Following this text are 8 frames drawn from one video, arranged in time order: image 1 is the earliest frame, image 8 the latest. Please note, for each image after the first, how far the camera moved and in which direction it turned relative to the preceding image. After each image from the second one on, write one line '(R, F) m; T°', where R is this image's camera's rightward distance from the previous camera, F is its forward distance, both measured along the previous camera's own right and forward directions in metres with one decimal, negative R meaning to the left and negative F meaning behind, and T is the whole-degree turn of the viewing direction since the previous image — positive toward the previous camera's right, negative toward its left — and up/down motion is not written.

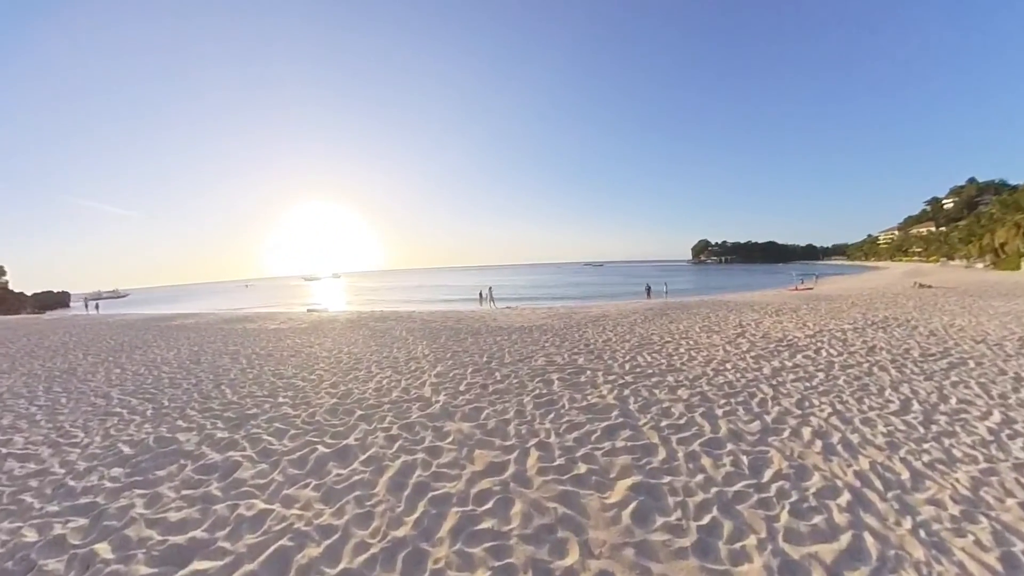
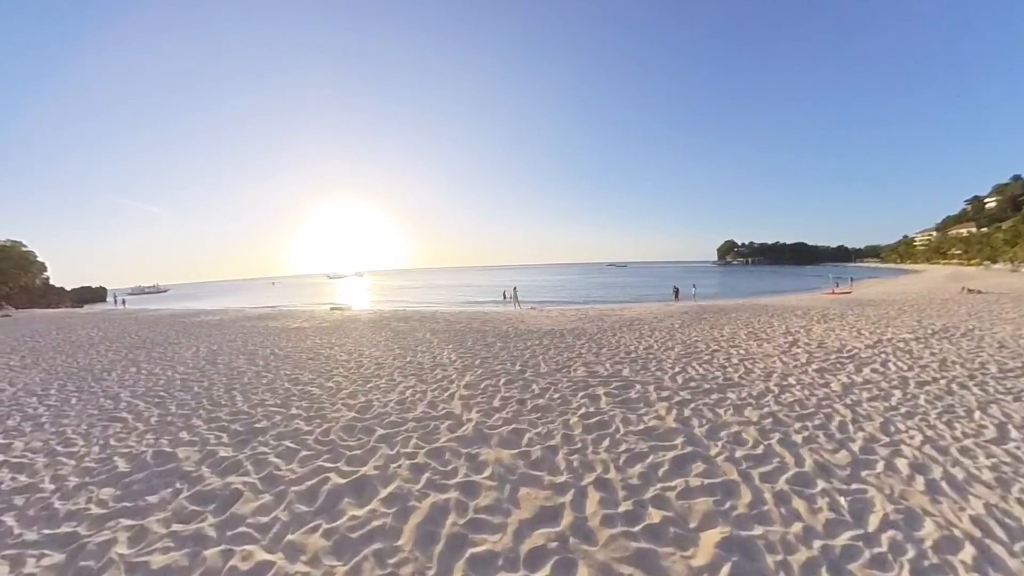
(-0.3, +0.9) m; -3°
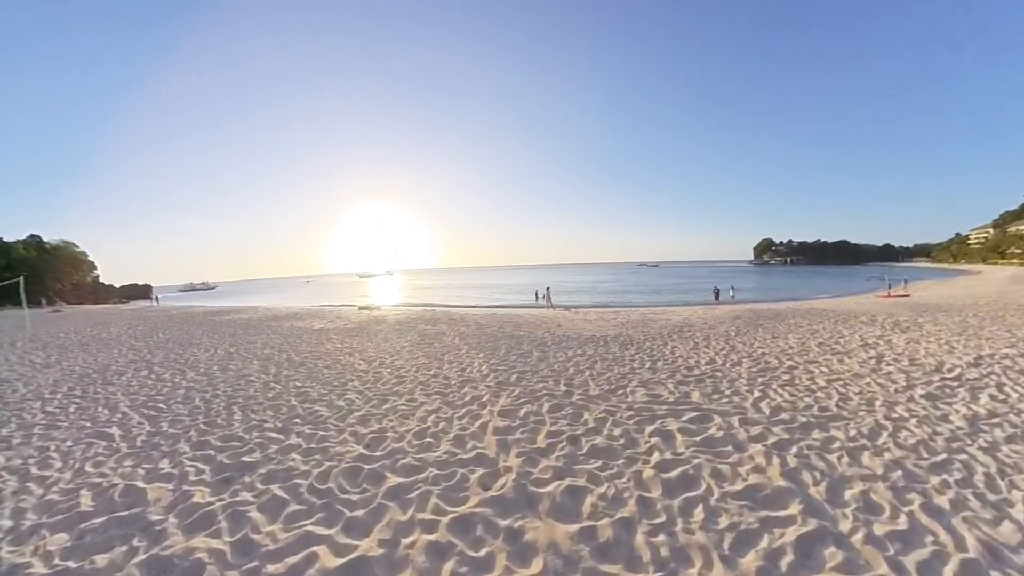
(-0.2, +1.2) m; -4°
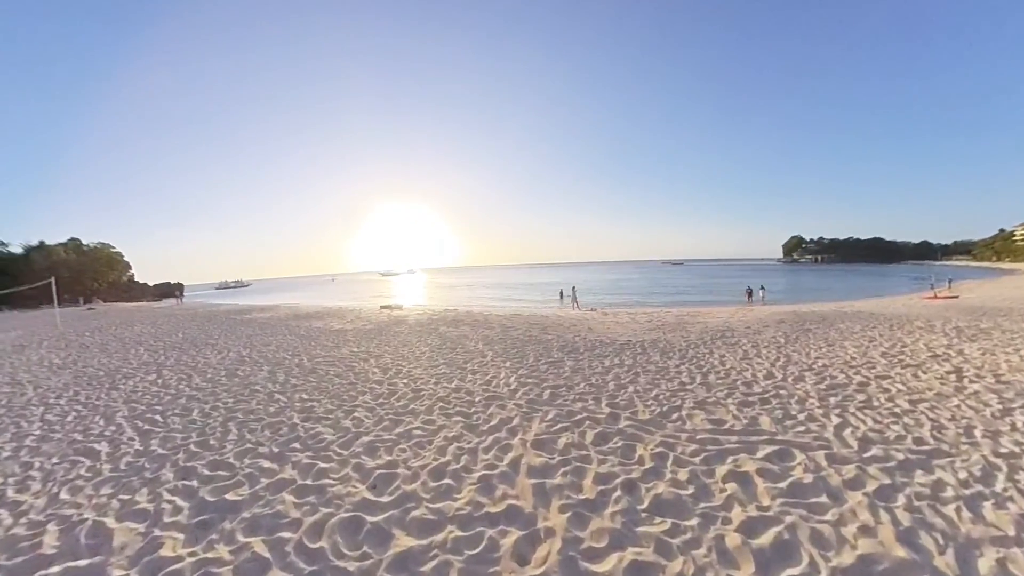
(-0.2, +0.9) m; -3°
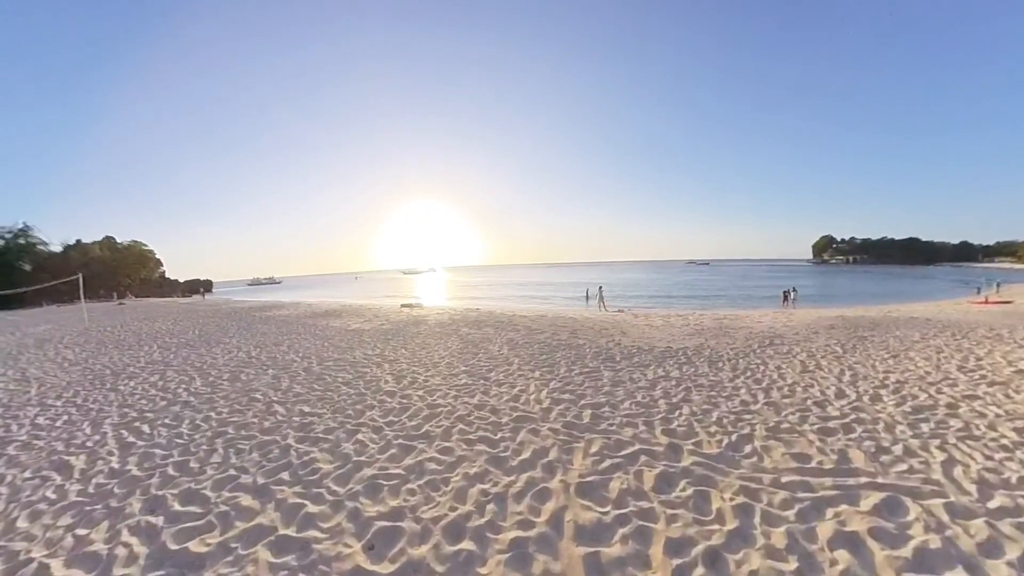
(-0.2, +0.9) m; -3°
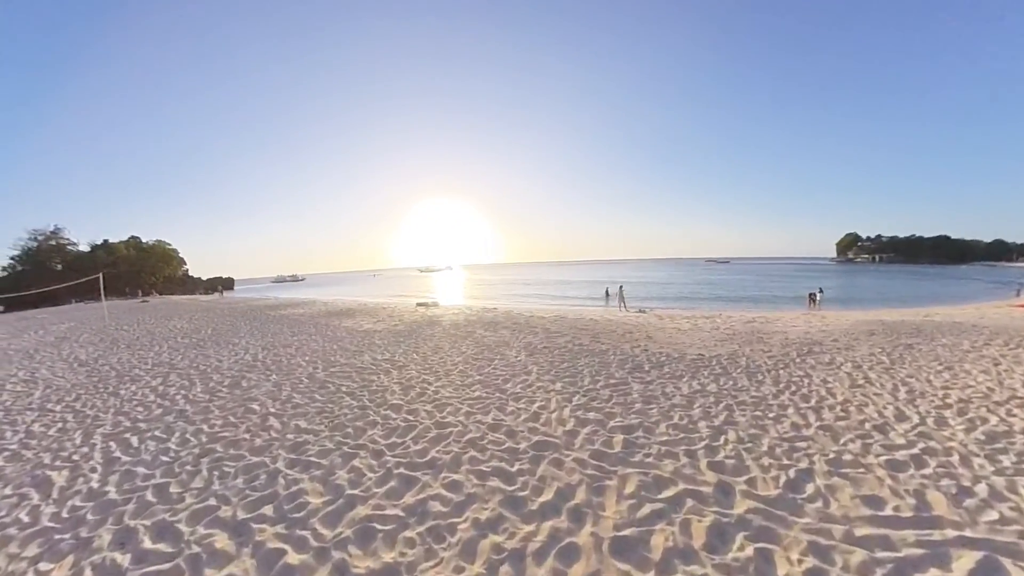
(0.0, +0.6) m; -3°
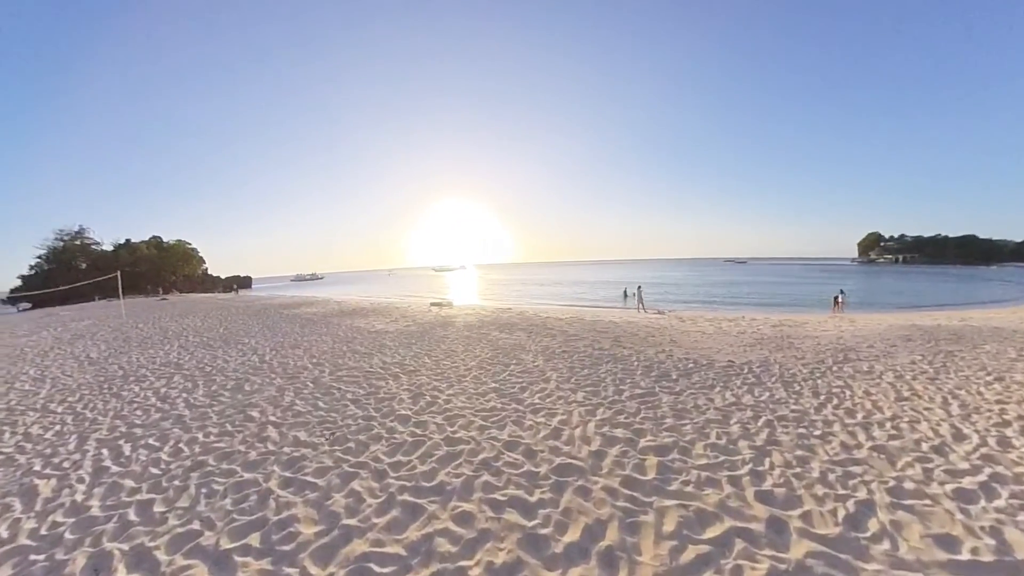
(-0.1, +0.4) m; -2°
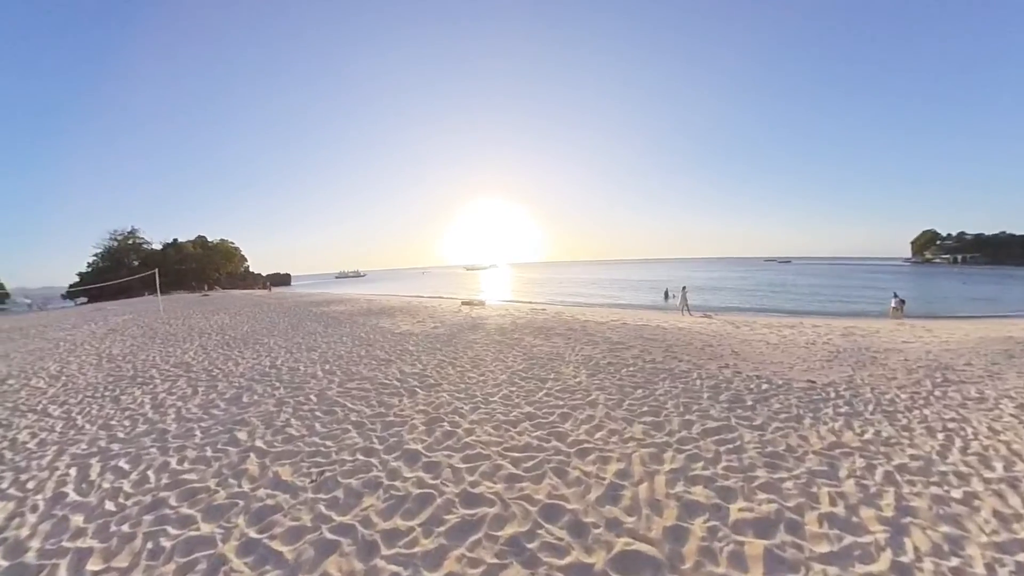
(-0.1, +1.0) m; -5°
